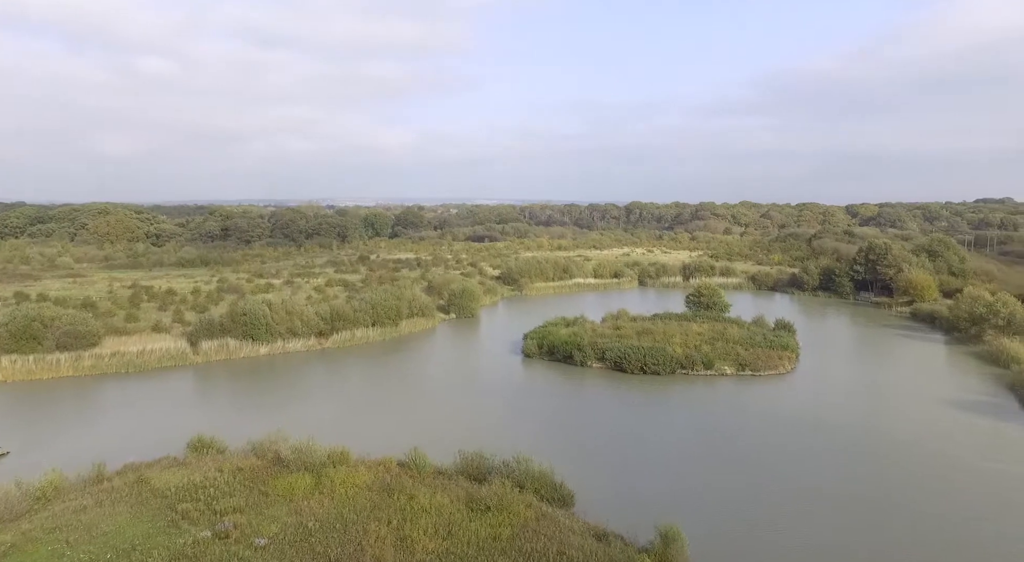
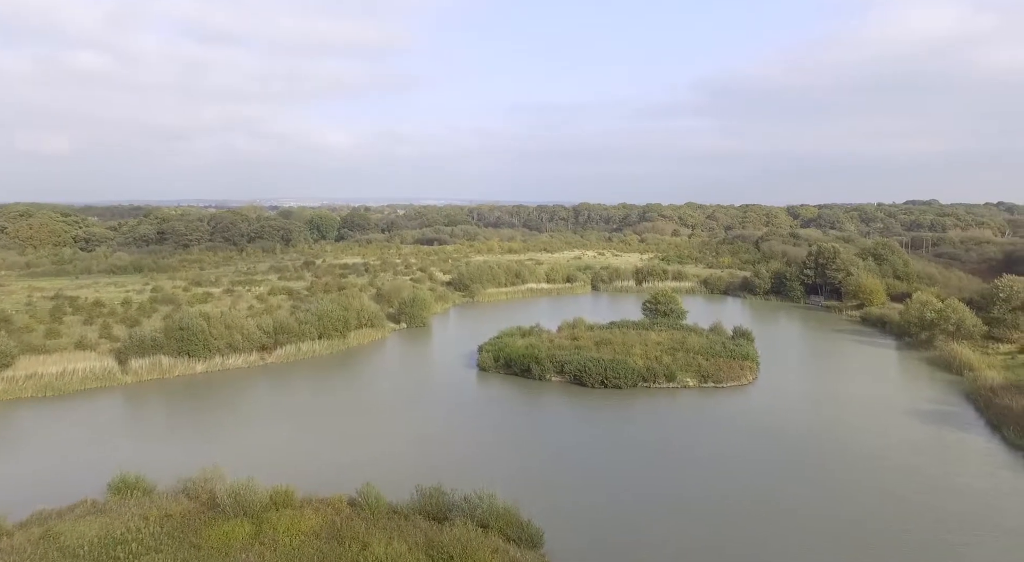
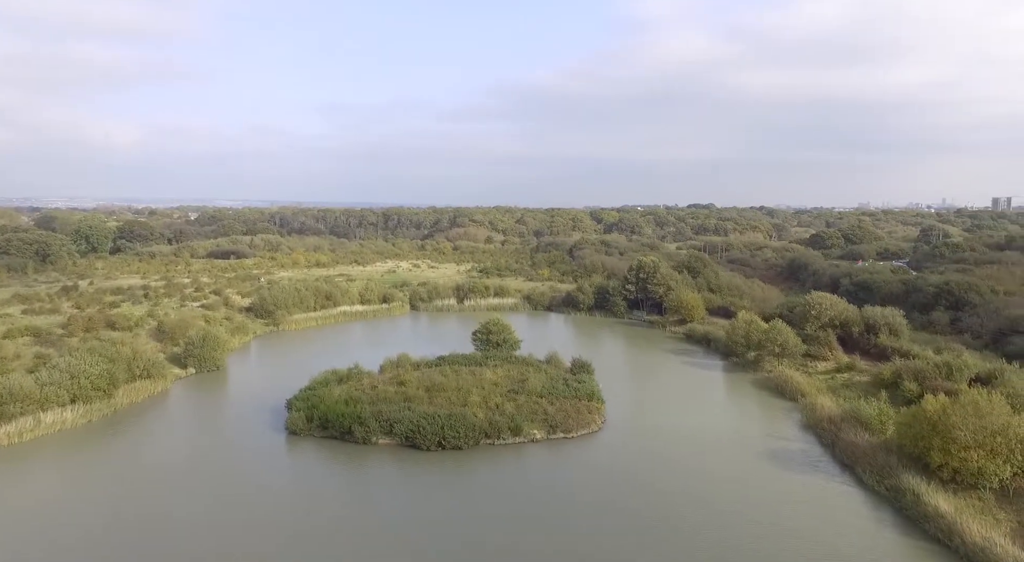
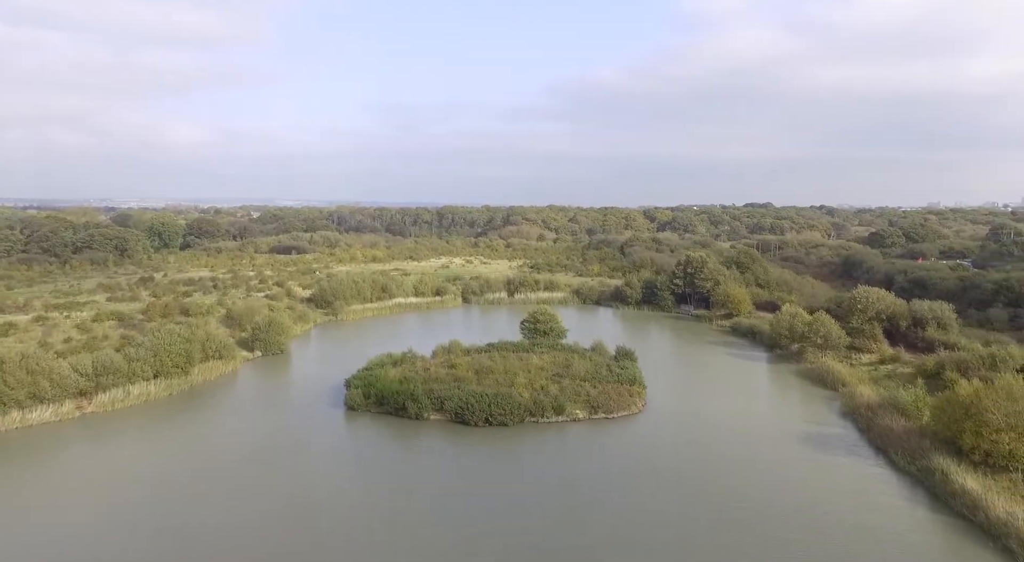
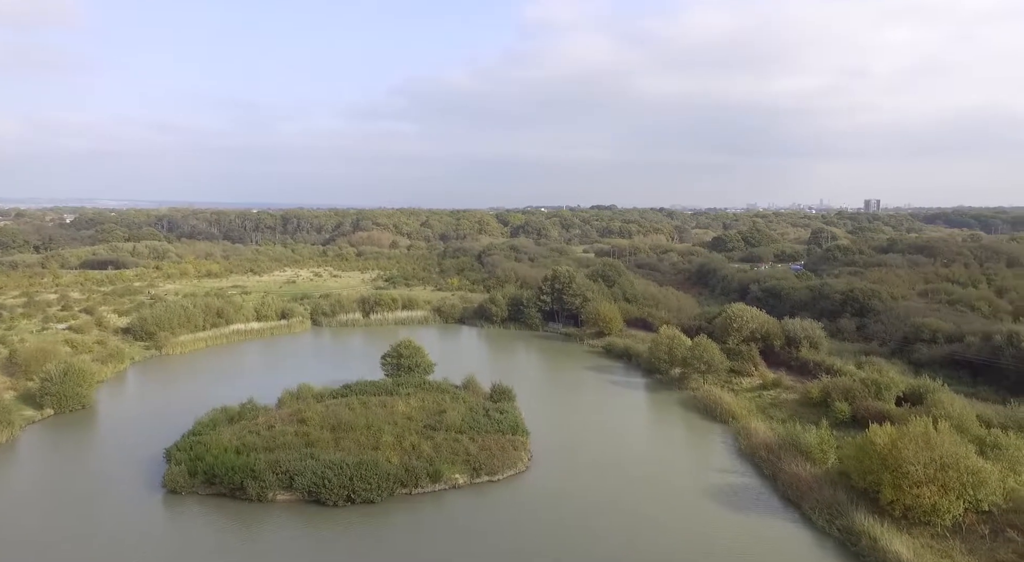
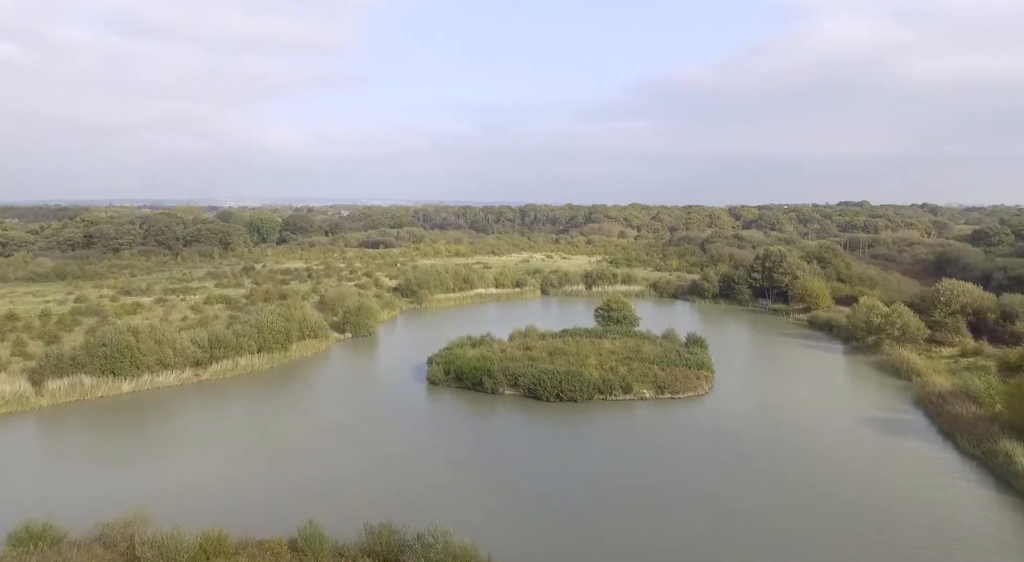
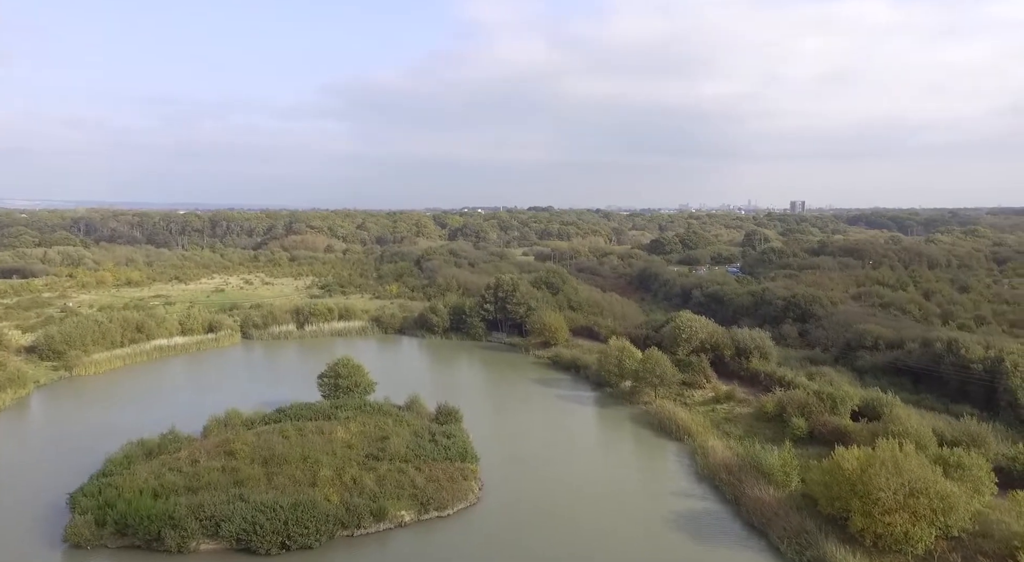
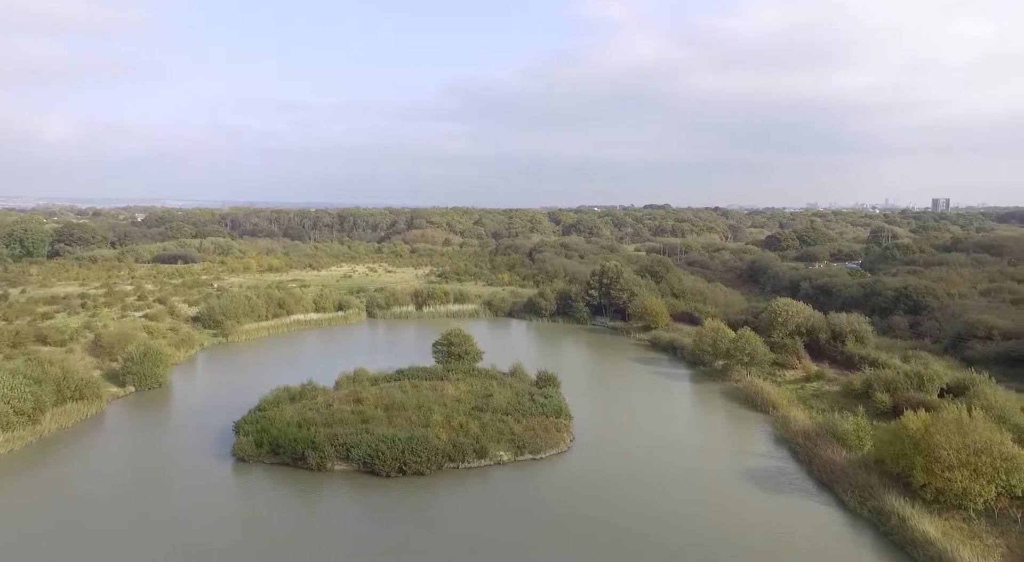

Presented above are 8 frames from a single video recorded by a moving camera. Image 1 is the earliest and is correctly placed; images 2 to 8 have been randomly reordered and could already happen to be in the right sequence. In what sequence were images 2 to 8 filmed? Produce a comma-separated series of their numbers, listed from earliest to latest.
2, 6, 4, 3, 8, 5, 7
